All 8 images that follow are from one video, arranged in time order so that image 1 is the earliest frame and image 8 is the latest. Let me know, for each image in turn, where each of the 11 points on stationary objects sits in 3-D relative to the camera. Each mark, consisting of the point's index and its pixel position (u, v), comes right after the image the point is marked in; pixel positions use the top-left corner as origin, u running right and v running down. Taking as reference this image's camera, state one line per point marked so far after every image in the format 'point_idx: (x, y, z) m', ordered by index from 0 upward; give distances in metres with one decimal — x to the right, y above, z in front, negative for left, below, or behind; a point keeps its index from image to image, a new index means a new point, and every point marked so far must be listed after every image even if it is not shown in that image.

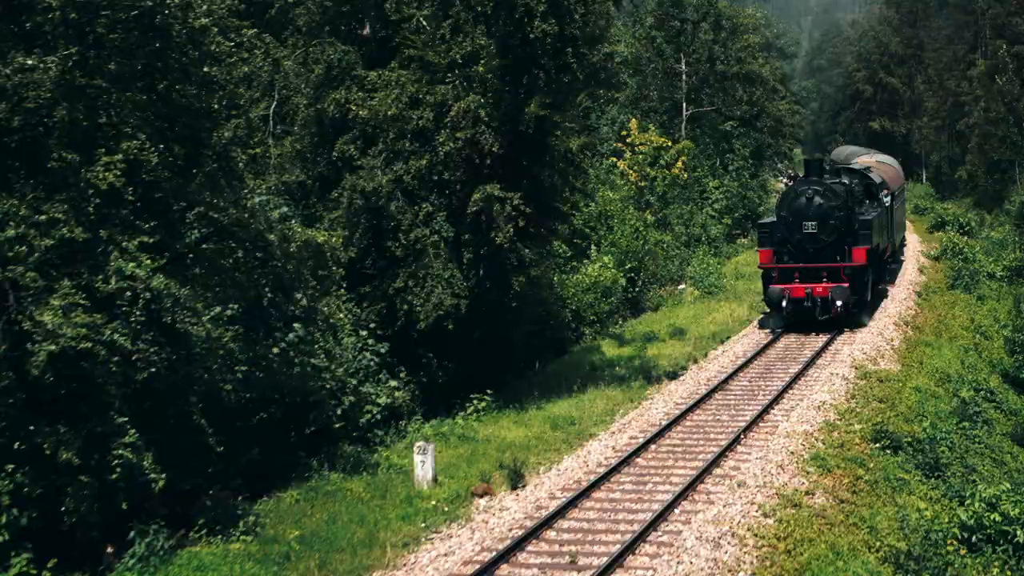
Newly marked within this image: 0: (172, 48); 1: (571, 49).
0: (-3.3, +2.4, +13.5) m
1: (+0.8, +3.2, +18.2) m
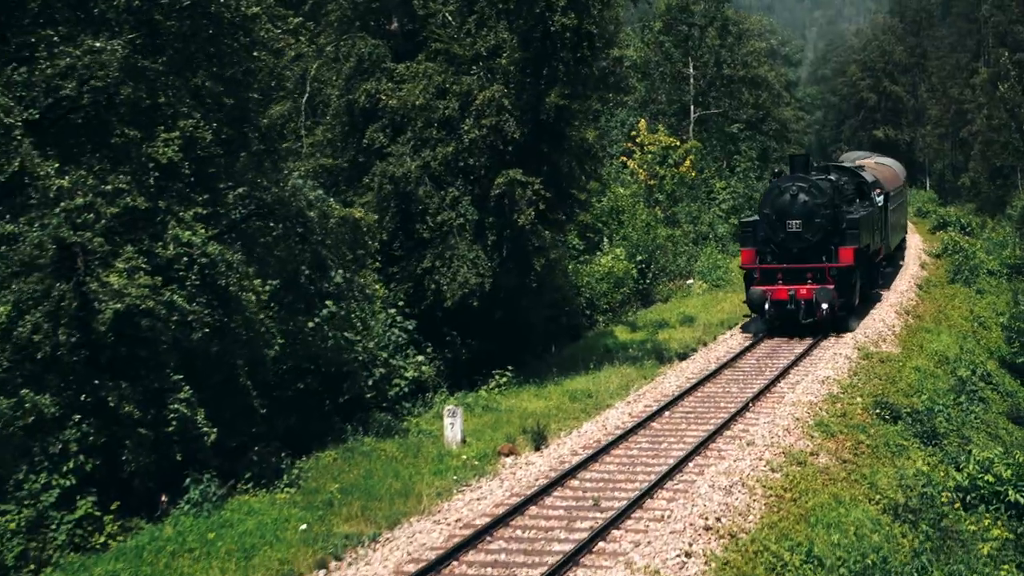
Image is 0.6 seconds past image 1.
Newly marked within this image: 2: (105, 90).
0: (-3.1, +2.7, +14.5) m
1: (+1.1, +3.5, +19.3) m
2: (-3.9, +1.9, +13.1) m
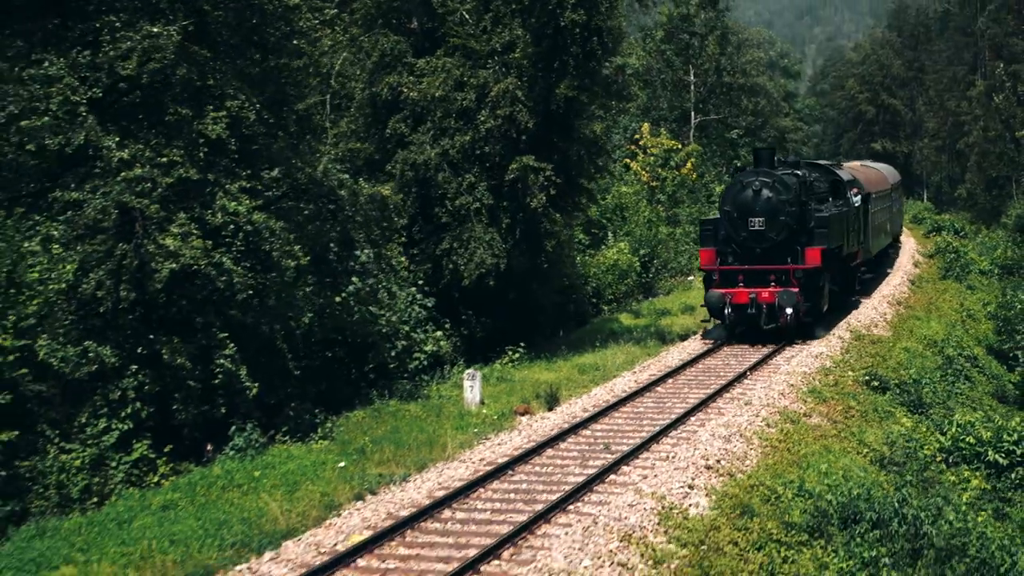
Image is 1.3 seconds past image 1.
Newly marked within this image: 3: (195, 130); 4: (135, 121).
0: (-2.9, +3.1, +15.8) m
1: (+1.3, +3.8, +20.6) m
2: (-3.7, +2.3, +14.4) m
3: (-3.5, +1.7, +14.8) m
4: (-4.0, +1.8, +14.7) m
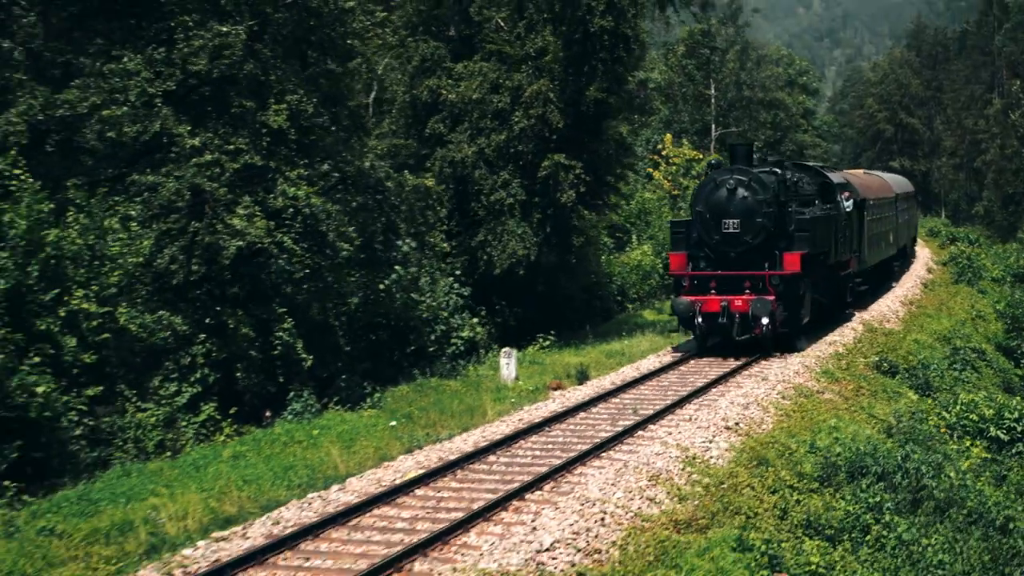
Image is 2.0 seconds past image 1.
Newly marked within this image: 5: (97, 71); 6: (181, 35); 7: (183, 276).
0: (-2.4, +3.3, +17.2) m
1: (+1.8, +3.9, +21.9) m
2: (-3.3, +2.6, +15.8) m
3: (-3.0, +2.0, +16.2) m
4: (-3.6, +2.1, +16.0) m
5: (-4.8, +2.5, +15.6) m
6: (-3.9, +3.0, +15.8) m
7: (-3.7, +0.1, +15.3) m
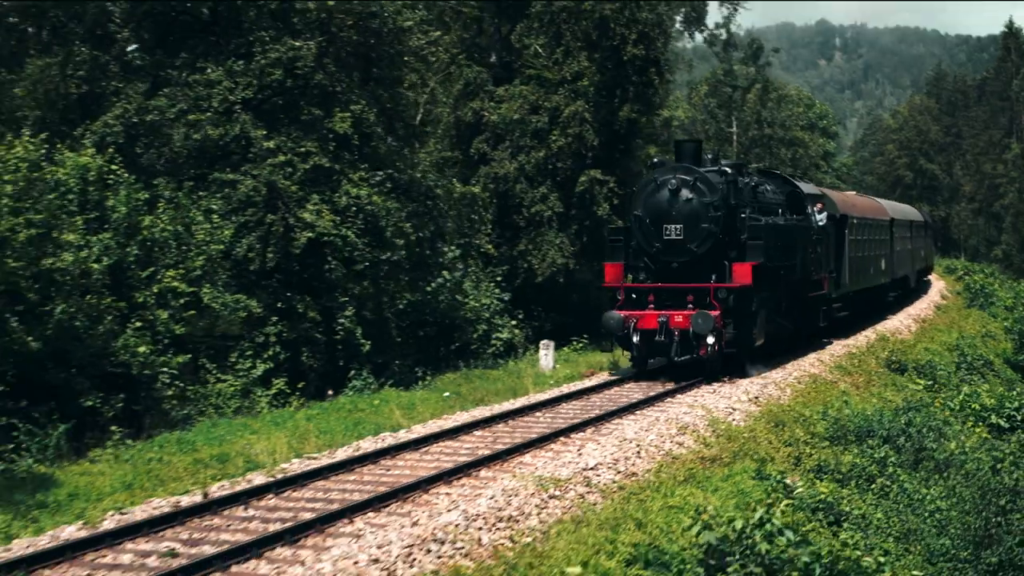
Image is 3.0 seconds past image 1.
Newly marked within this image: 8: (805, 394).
0: (-1.8, +3.4, +19.1) m
1: (+2.5, +3.8, +23.7) m
2: (-2.7, +2.7, +17.6) m
3: (-2.5, +2.1, +18.0) m
4: (-3.1, +2.2, +17.9) m
5: (-4.2, +2.7, +17.5) m
6: (-3.3, +3.1, +17.6) m
7: (-3.2, +0.3, +17.1) m
8: (+3.7, -1.3, +17.1) m
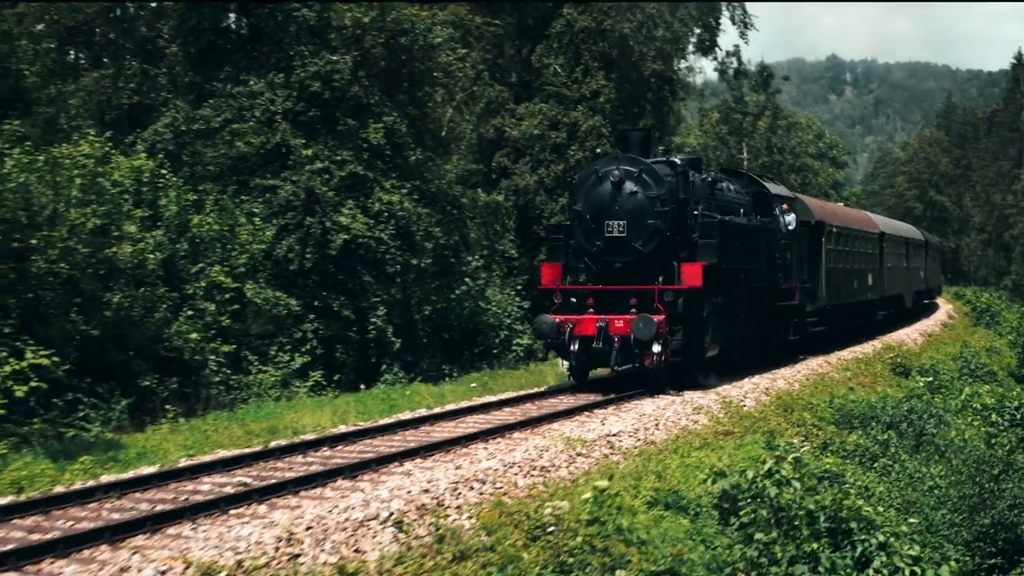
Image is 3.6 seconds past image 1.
0: (-1.5, +3.4, +20.2) m
1: (+2.8, +3.7, +24.9) m
2: (-2.4, +2.8, +18.8) m
3: (-2.1, +2.1, +19.2) m
4: (-2.7, +2.2, +19.0) m
5: (-3.9, +2.7, +18.7) m
6: (-3.0, +3.1, +18.8) m
7: (-2.9, +0.3, +18.2) m
8: (+4.0, -1.3, +18.0) m
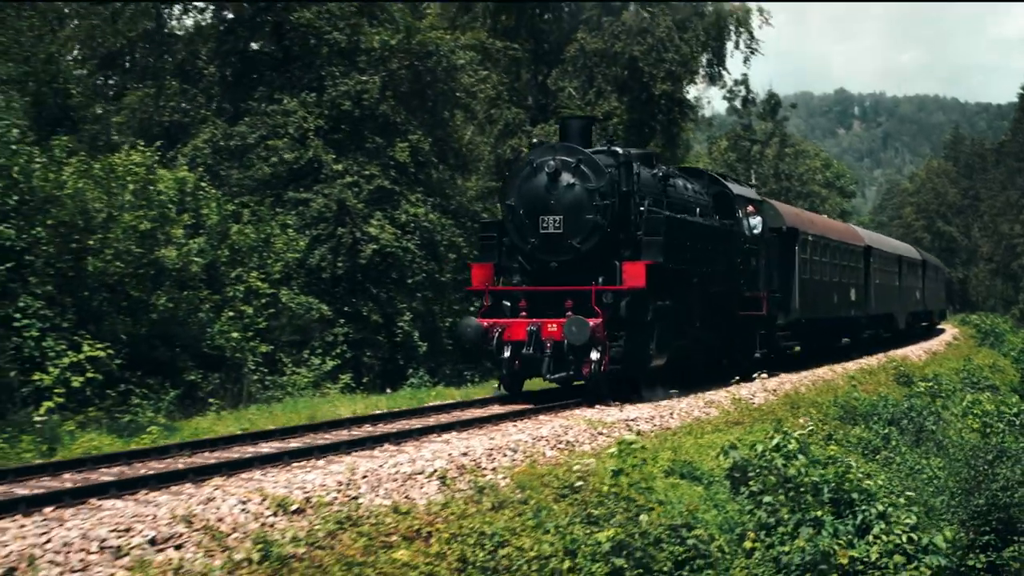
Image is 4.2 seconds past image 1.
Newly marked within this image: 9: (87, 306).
0: (-1.2, +3.2, +21.3) m
1: (+3.2, +3.4, +25.9) m
2: (-2.1, +2.6, +19.8) m
3: (-1.9, +2.0, +20.2) m
4: (-2.5, +2.1, +20.0) m
5: (-3.6, +2.6, +19.7) m
6: (-2.7, +3.0, +19.9) m
7: (-2.6, +0.2, +19.2) m
8: (+4.3, -1.4, +18.9) m
9: (-4.7, -0.2, +14.9) m
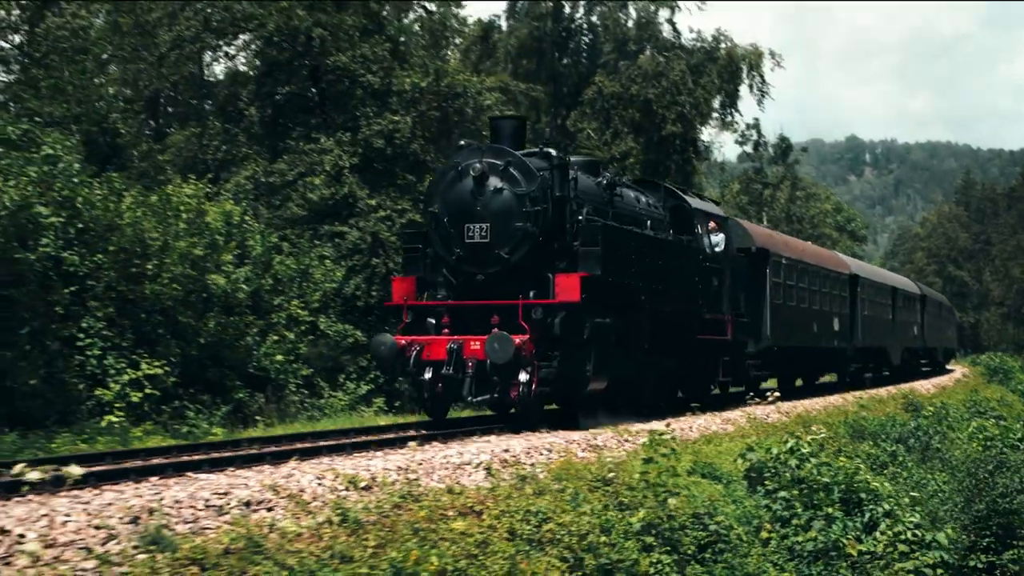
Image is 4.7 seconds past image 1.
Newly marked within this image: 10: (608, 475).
0: (-0.8, +2.7, +22.4) m
1: (+3.6, +2.7, +27.0) m
2: (-1.7, +2.2, +20.9) m
3: (-1.5, +1.5, +21.3) m
4: (-2.1, +1.7, +21.1) m
5: (-3.2, +2.2, +20.8) m
6: (-2.3, +2.6, +21.0) m
7: (-2.2, -0.2, +20.2) m
8: (+4.7, -1.8, +19.9) m
9: (-4.3, -0.5, +16.0) m
10: (+0.8, -1.5, +10.8) m
